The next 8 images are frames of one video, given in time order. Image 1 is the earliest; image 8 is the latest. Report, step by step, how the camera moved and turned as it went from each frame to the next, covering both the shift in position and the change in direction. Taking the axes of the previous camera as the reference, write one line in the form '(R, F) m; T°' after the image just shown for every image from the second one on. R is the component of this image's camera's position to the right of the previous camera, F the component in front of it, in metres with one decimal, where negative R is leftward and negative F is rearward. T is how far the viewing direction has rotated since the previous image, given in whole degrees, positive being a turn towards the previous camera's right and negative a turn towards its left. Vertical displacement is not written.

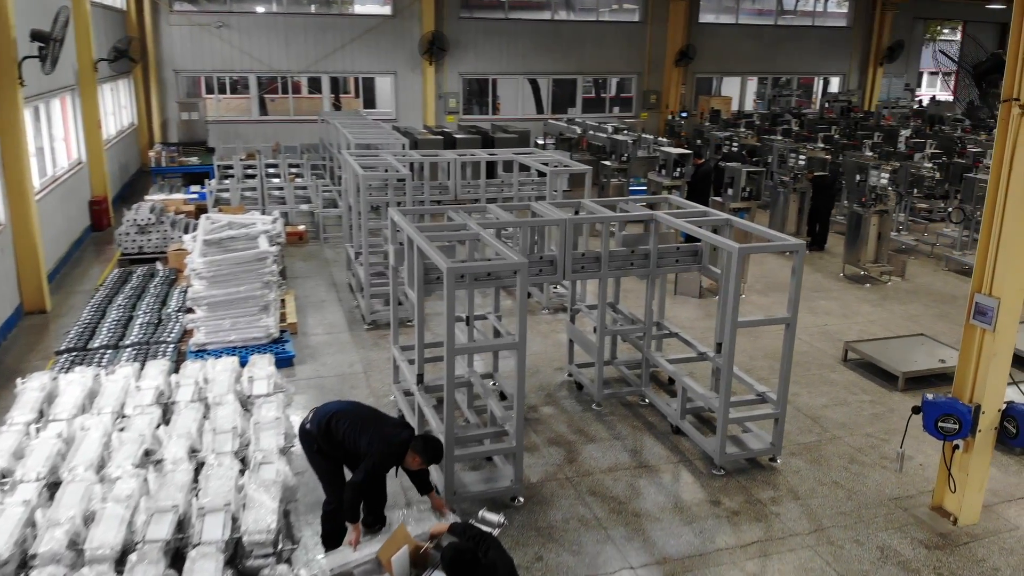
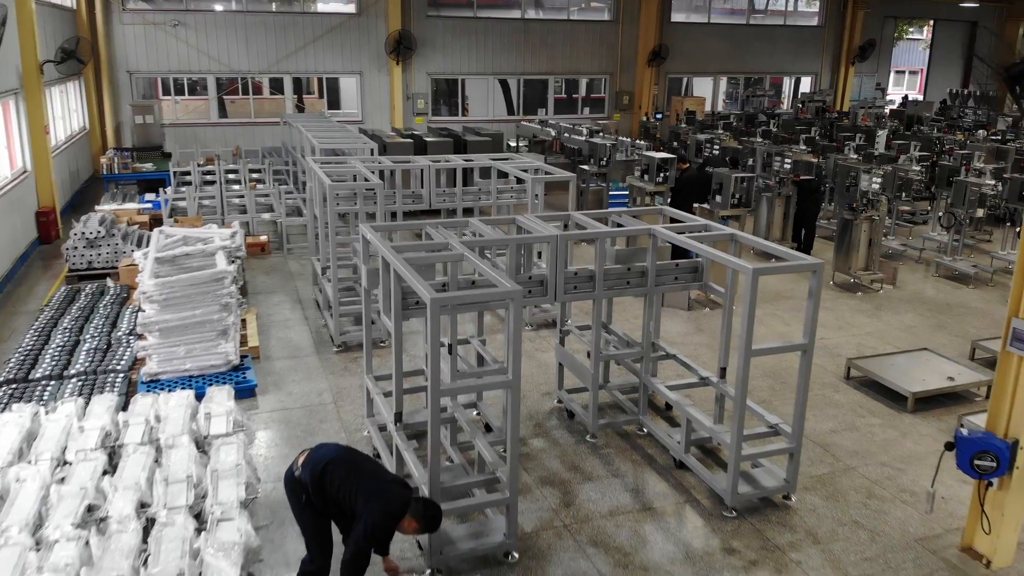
(-0.1, +0.4) m; +2°
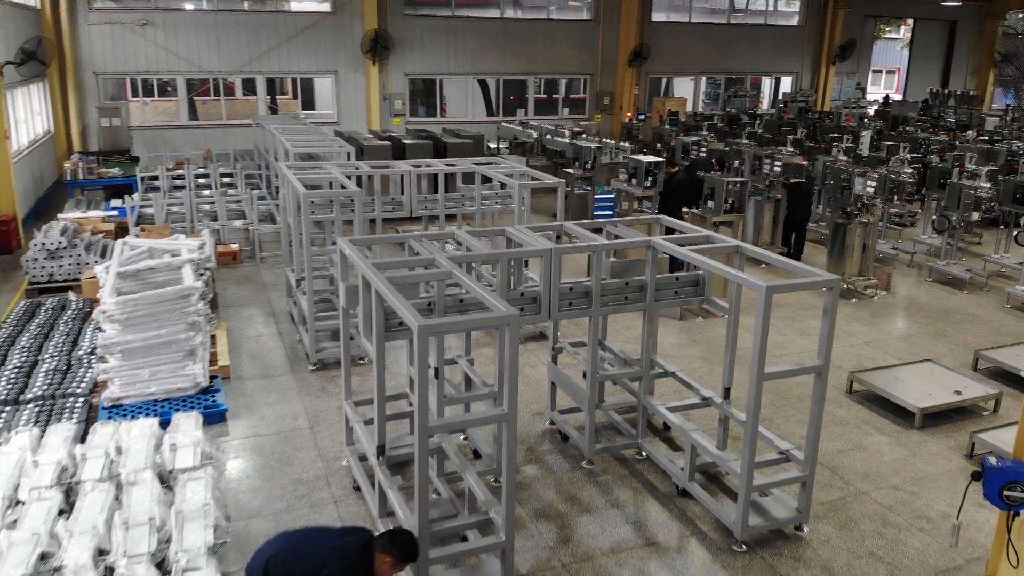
(-0.1, +0.3) m; +2°
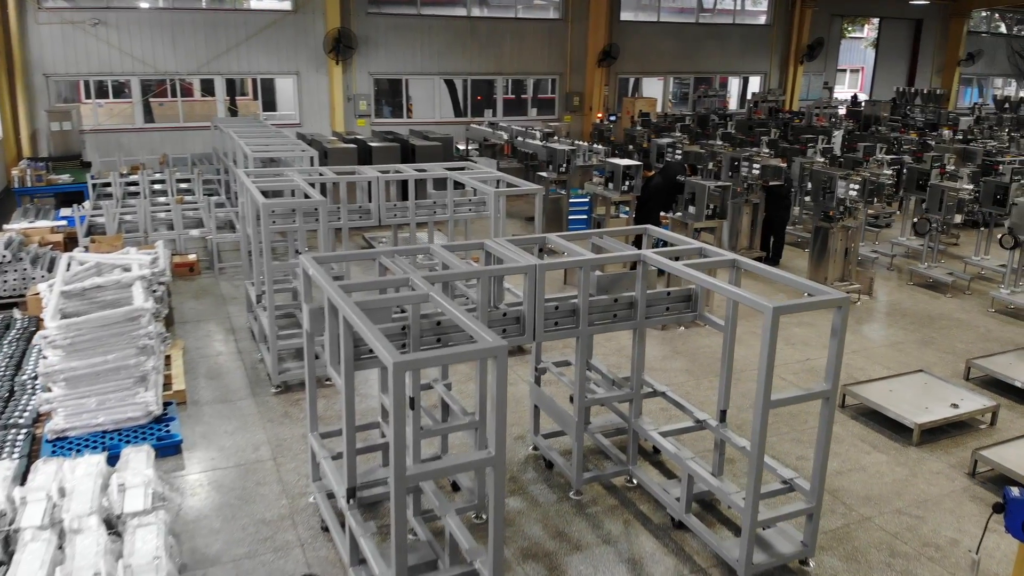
(-0.1, +0.3) m; +2°
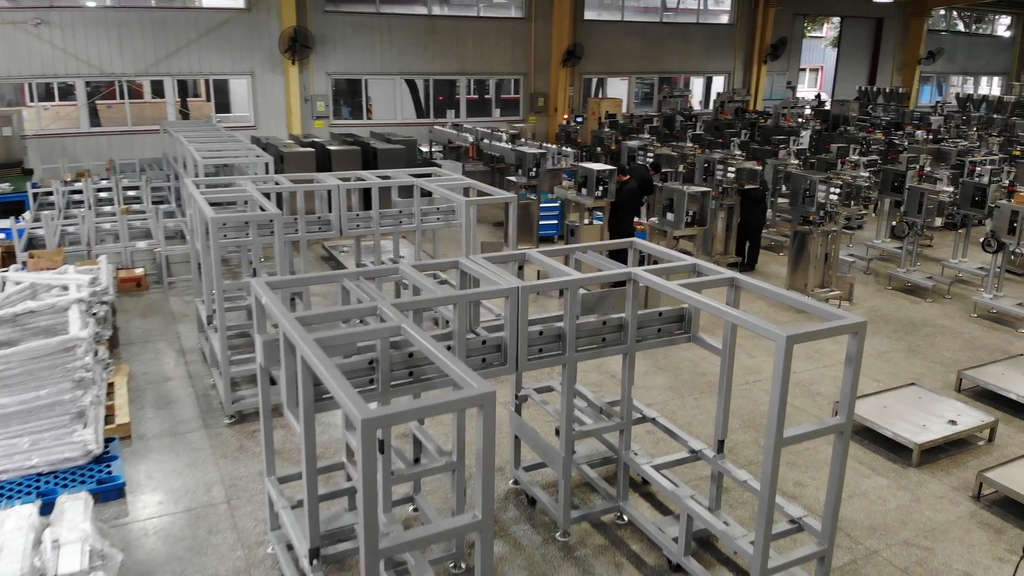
(-0.1, +0.4) m; +3°
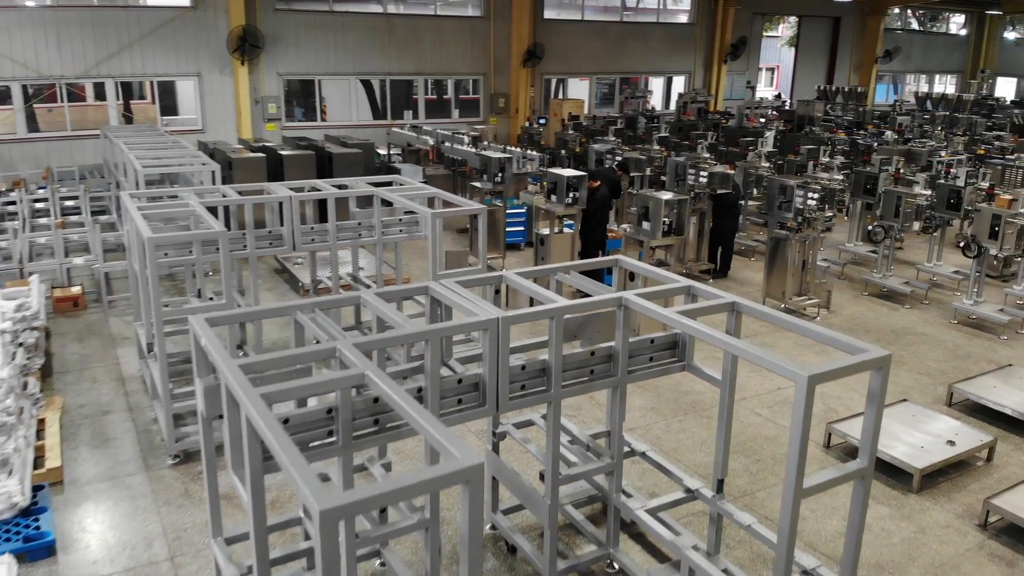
(-0.1, +0.4) m; +3°
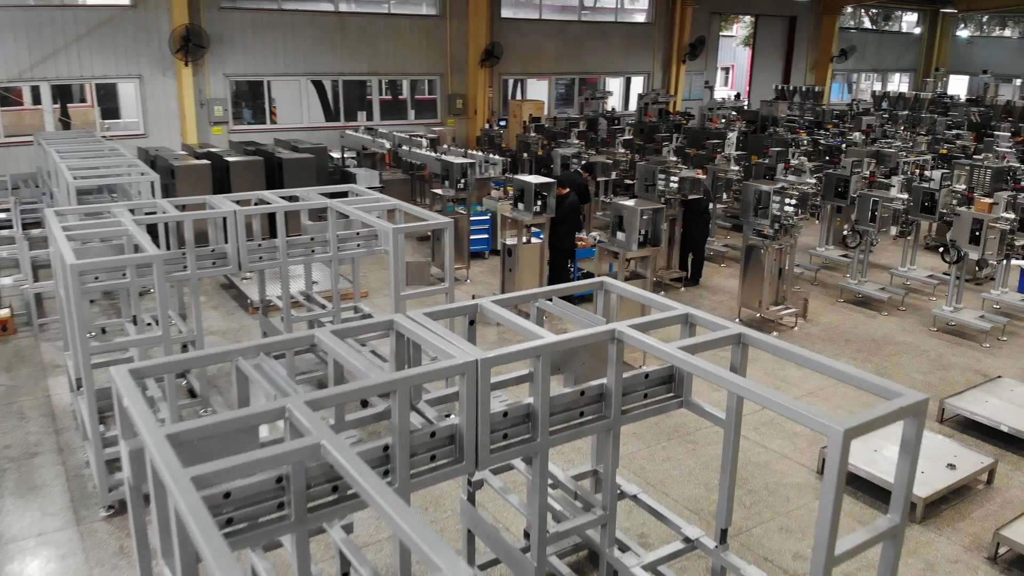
(-0.1, +0.4) m; +3°
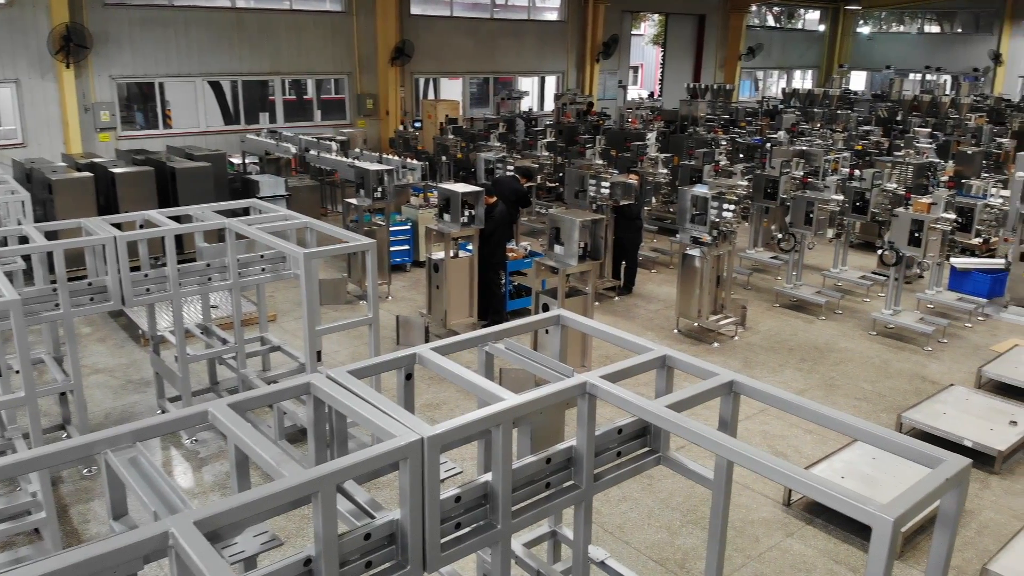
(-0.1, +0.5) m; +6°
